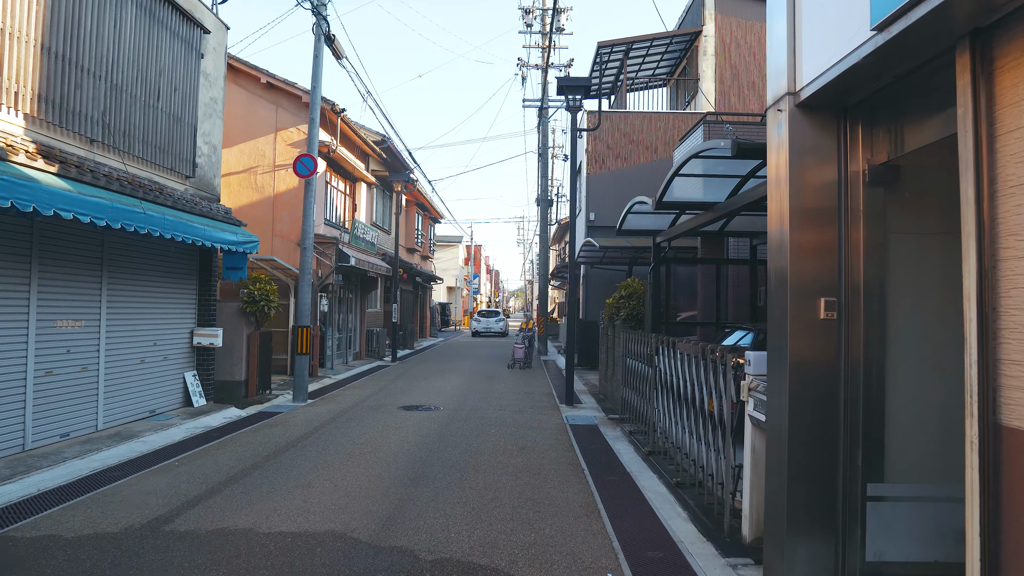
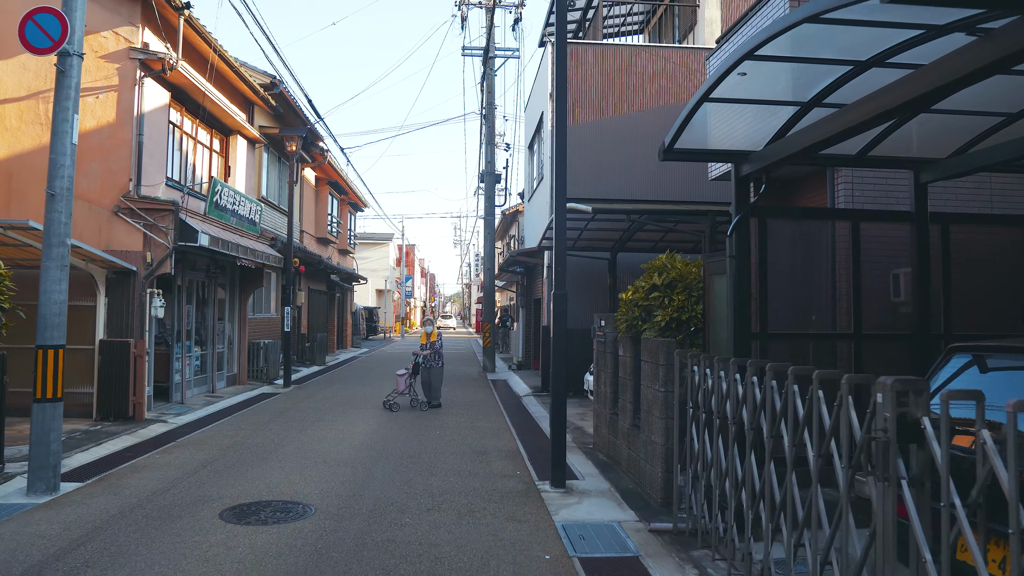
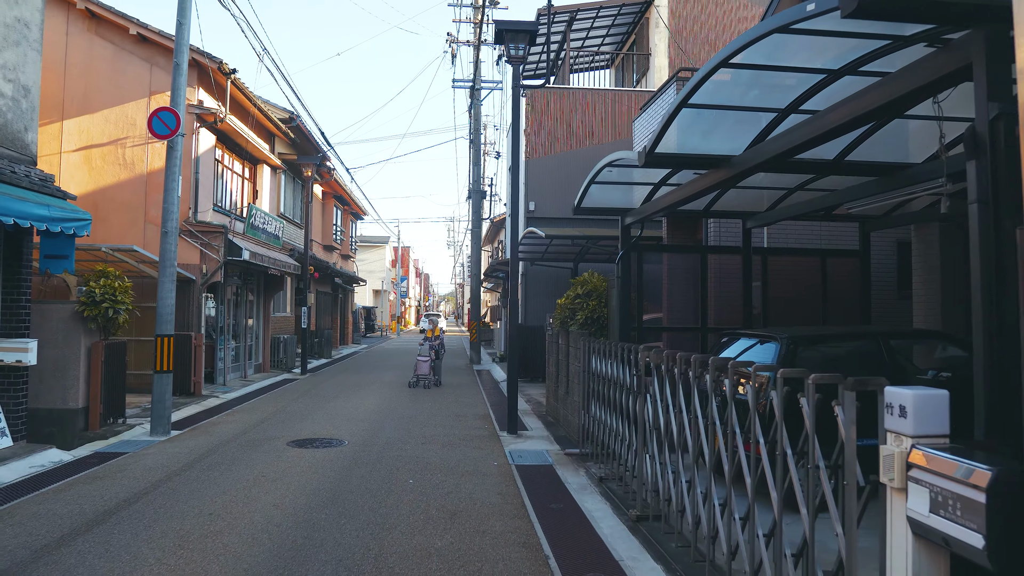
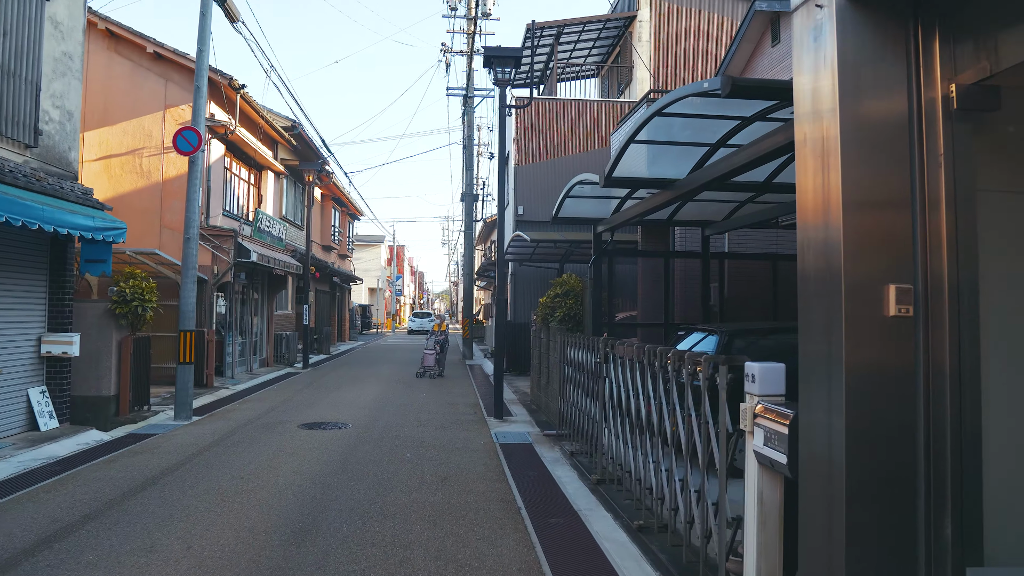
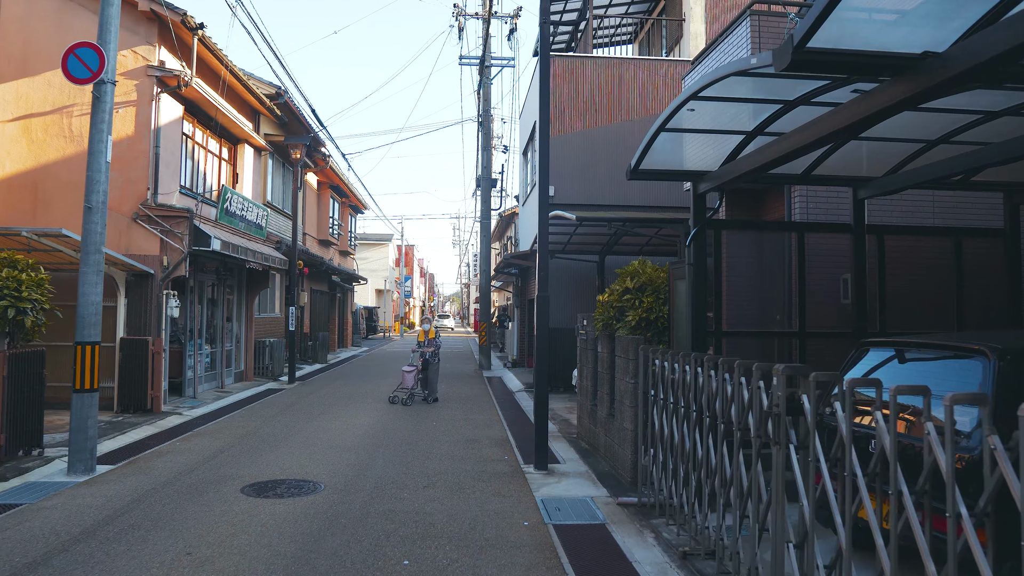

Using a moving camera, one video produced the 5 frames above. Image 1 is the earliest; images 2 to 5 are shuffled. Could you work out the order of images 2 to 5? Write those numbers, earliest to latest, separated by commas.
4, 3, 5, 2
